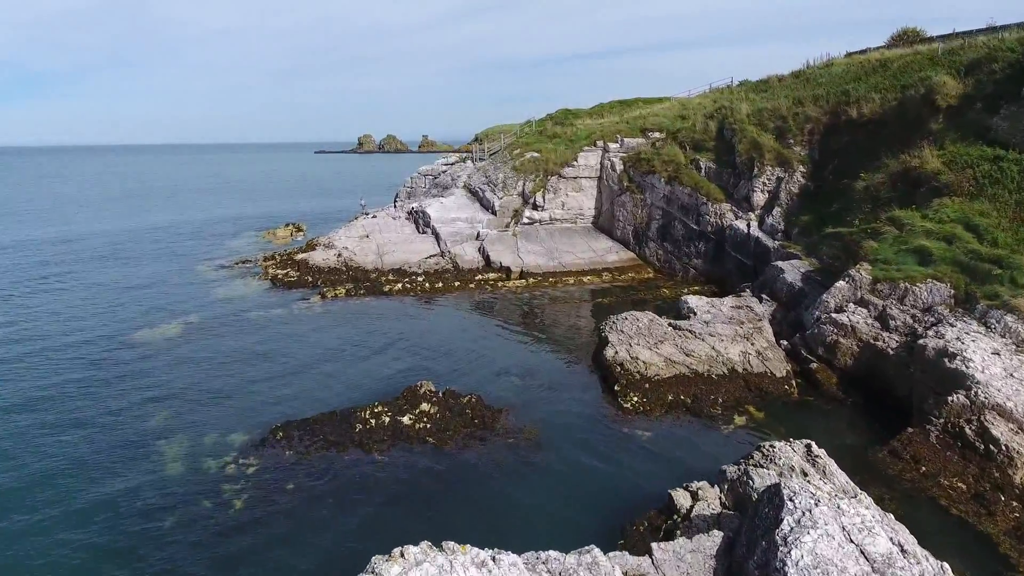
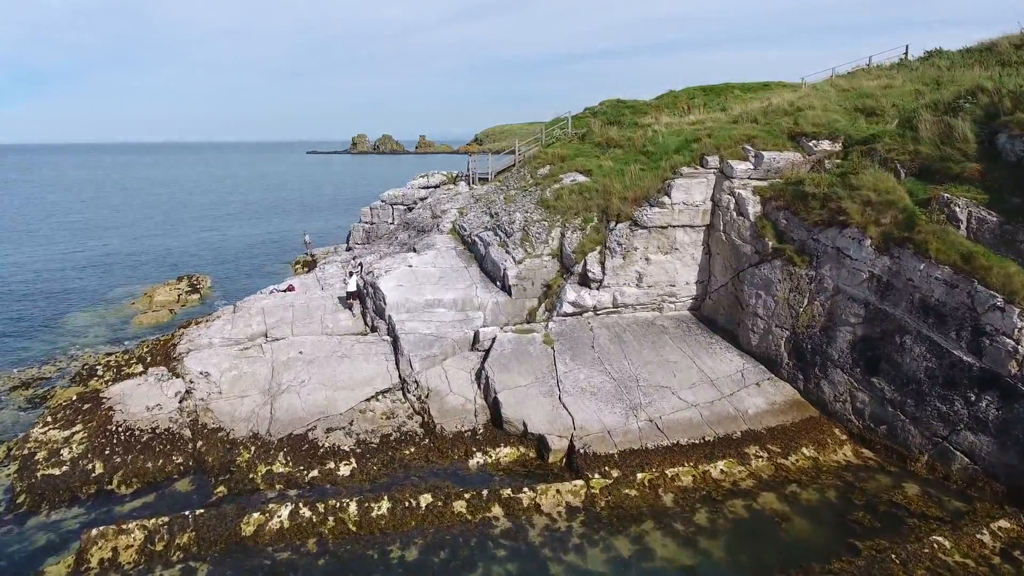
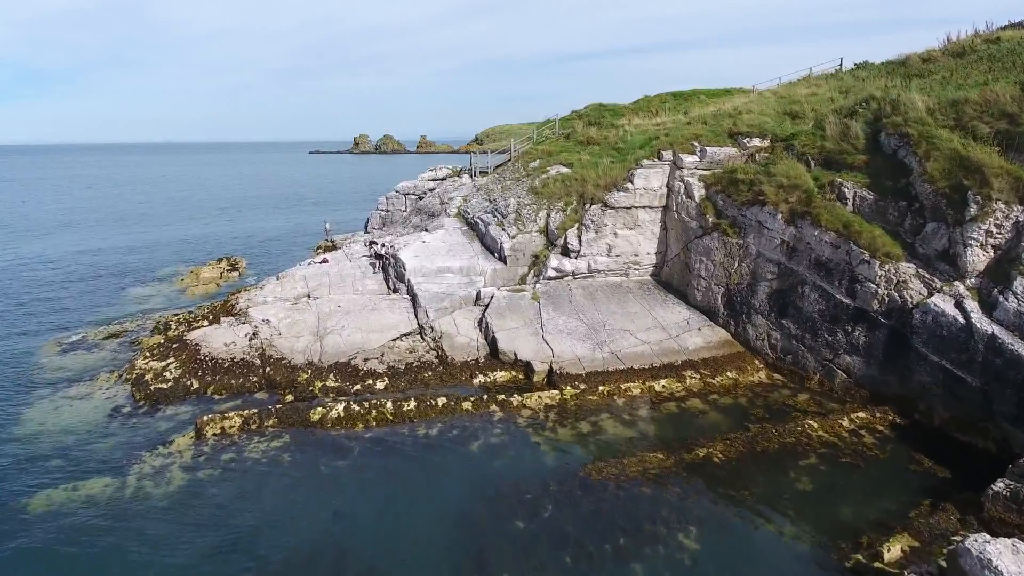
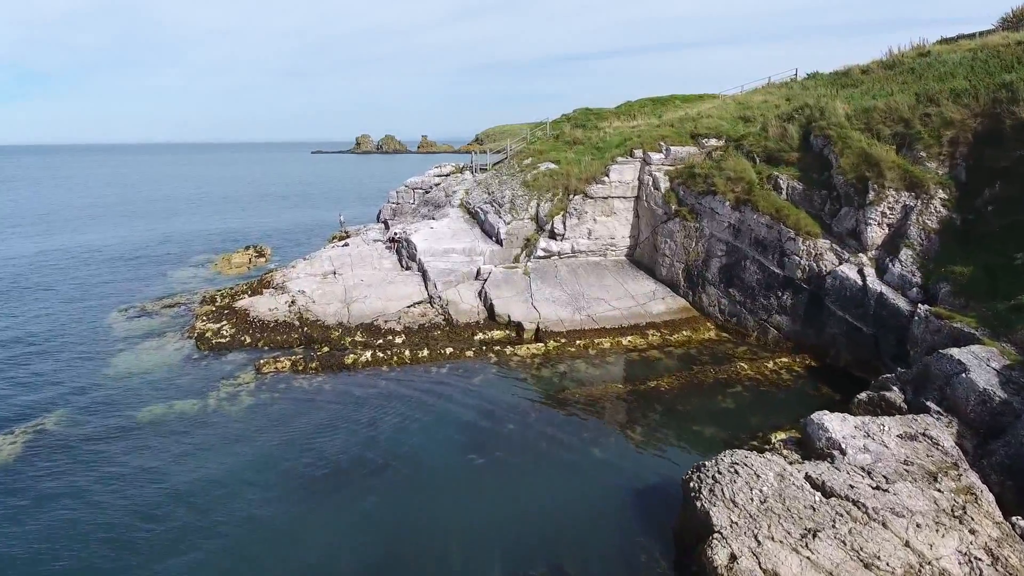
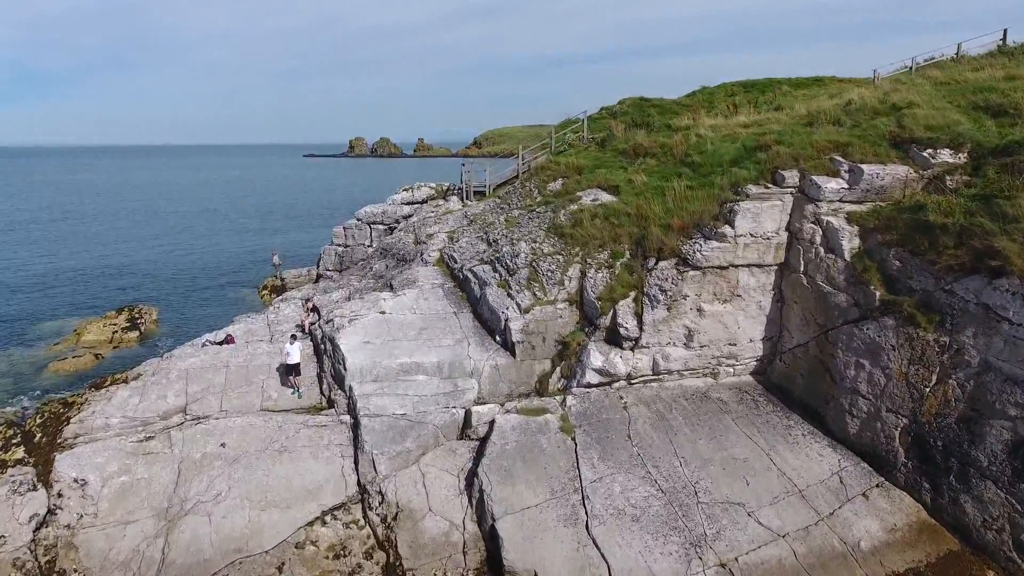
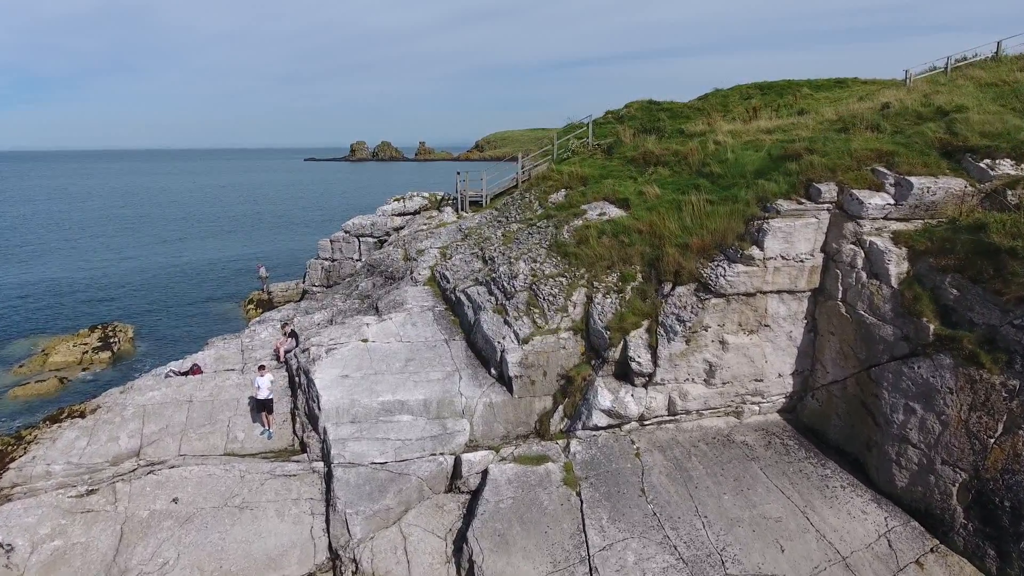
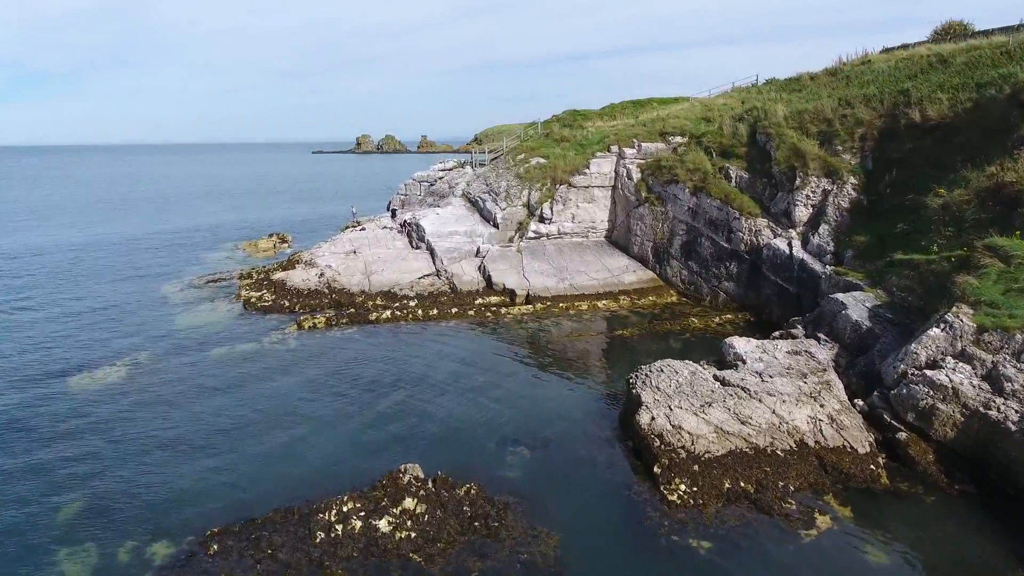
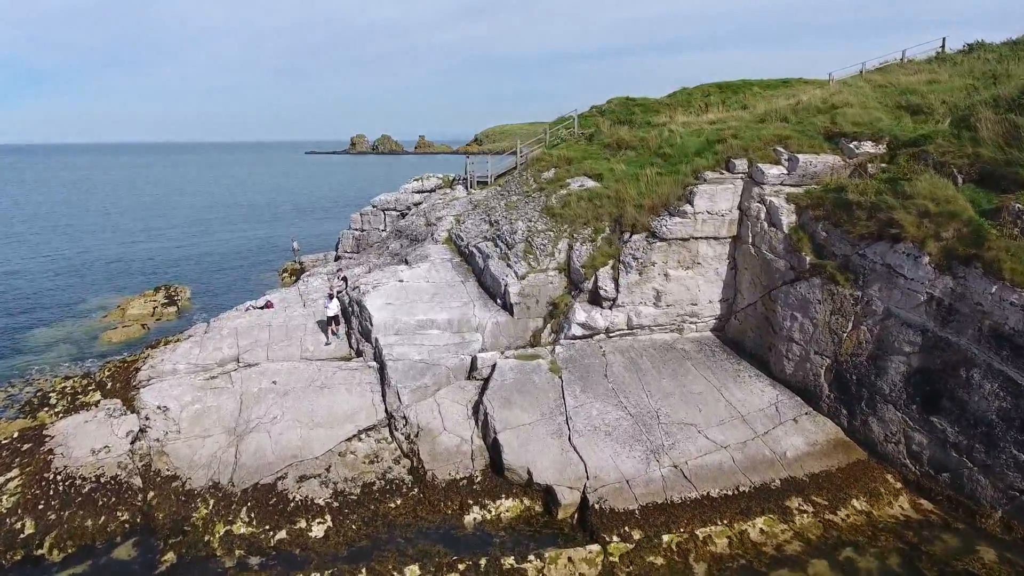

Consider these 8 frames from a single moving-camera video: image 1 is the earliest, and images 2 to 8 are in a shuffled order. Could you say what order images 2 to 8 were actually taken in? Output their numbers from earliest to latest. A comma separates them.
7, 4, 3, 2, 8, 5, 6
